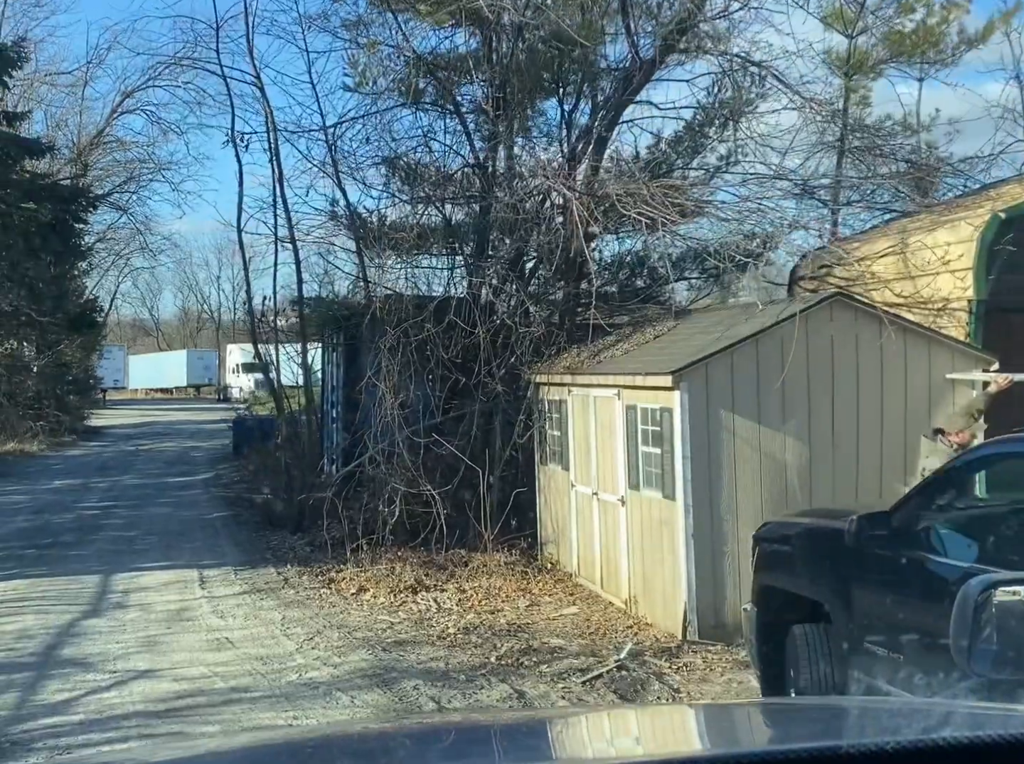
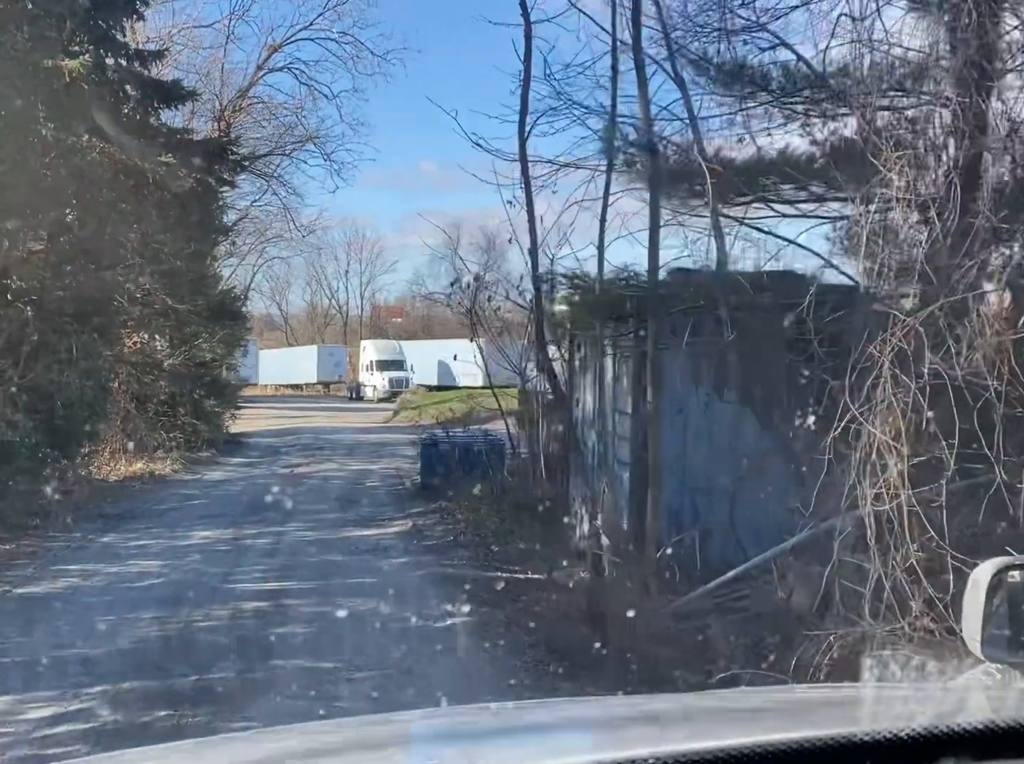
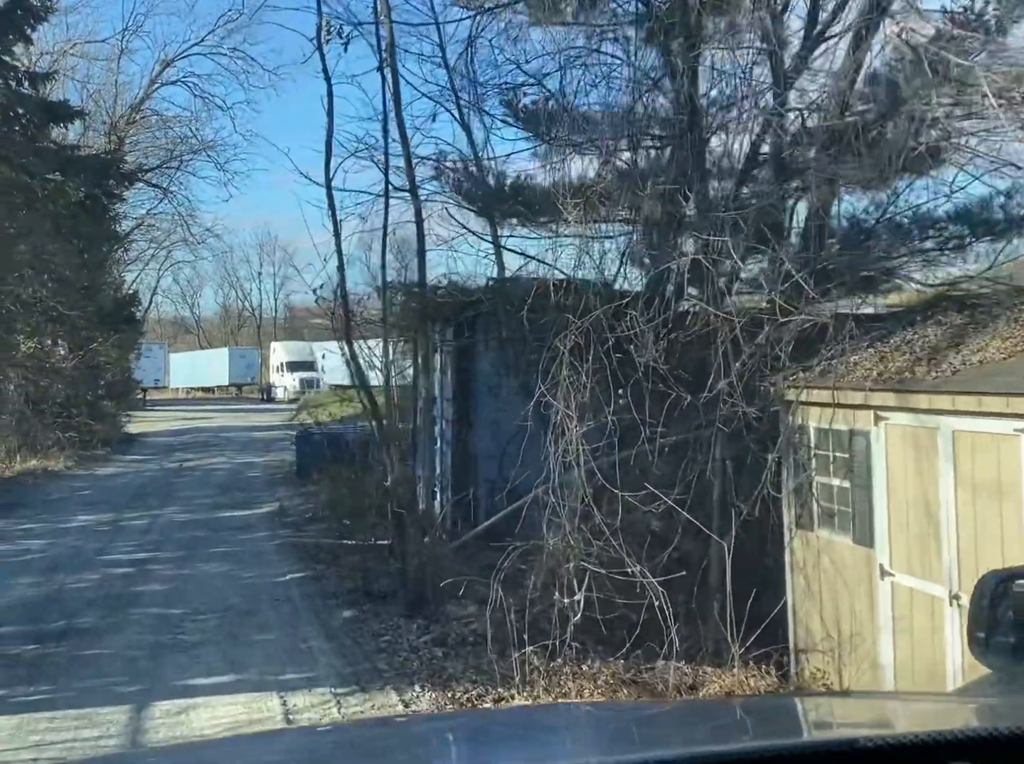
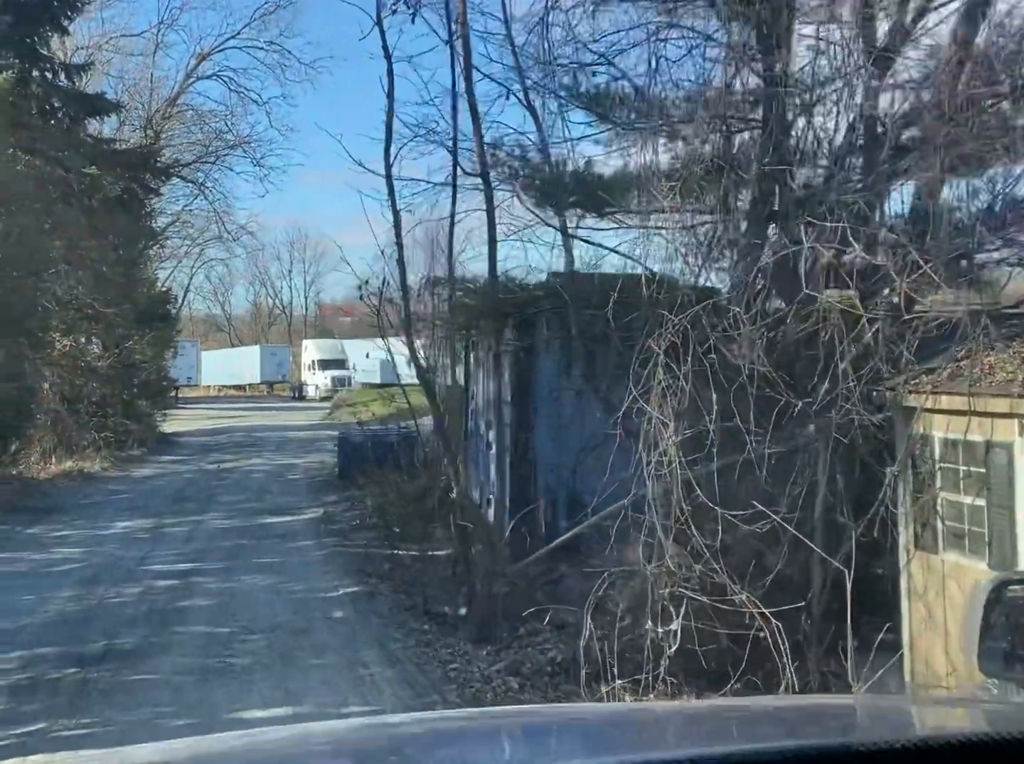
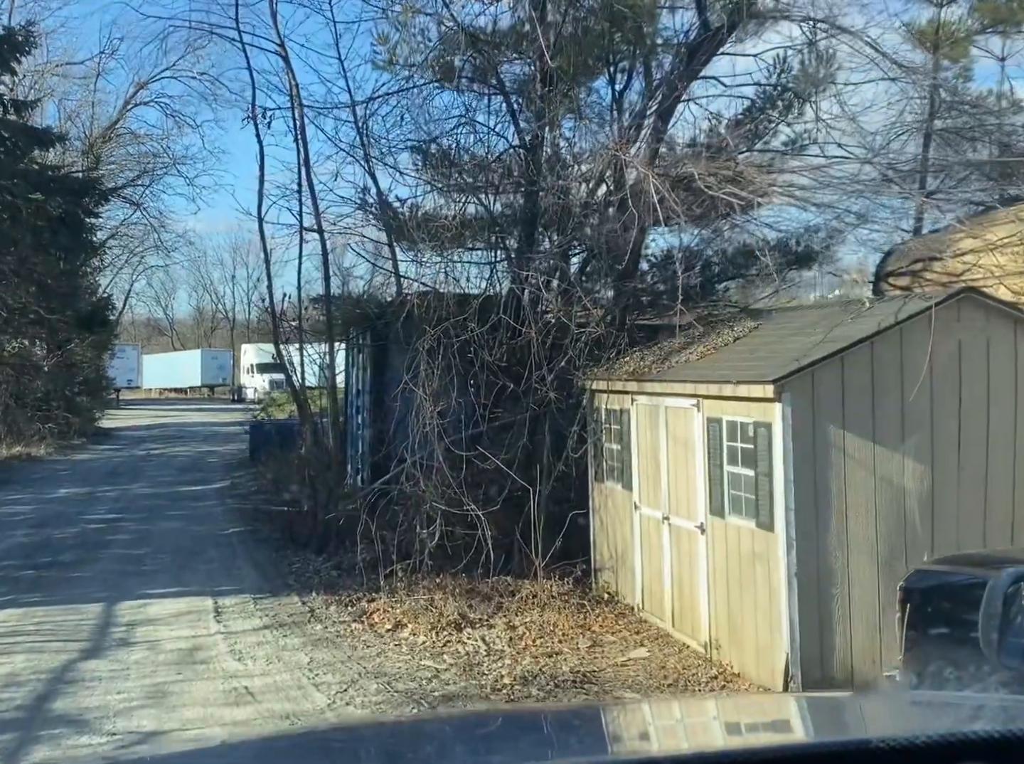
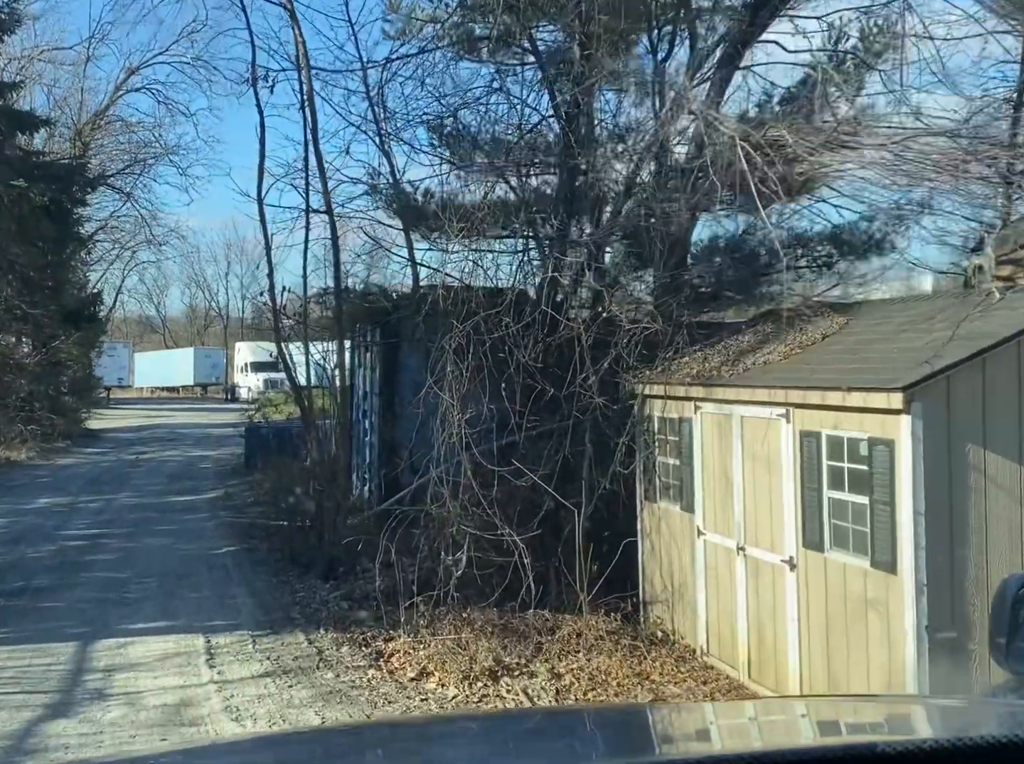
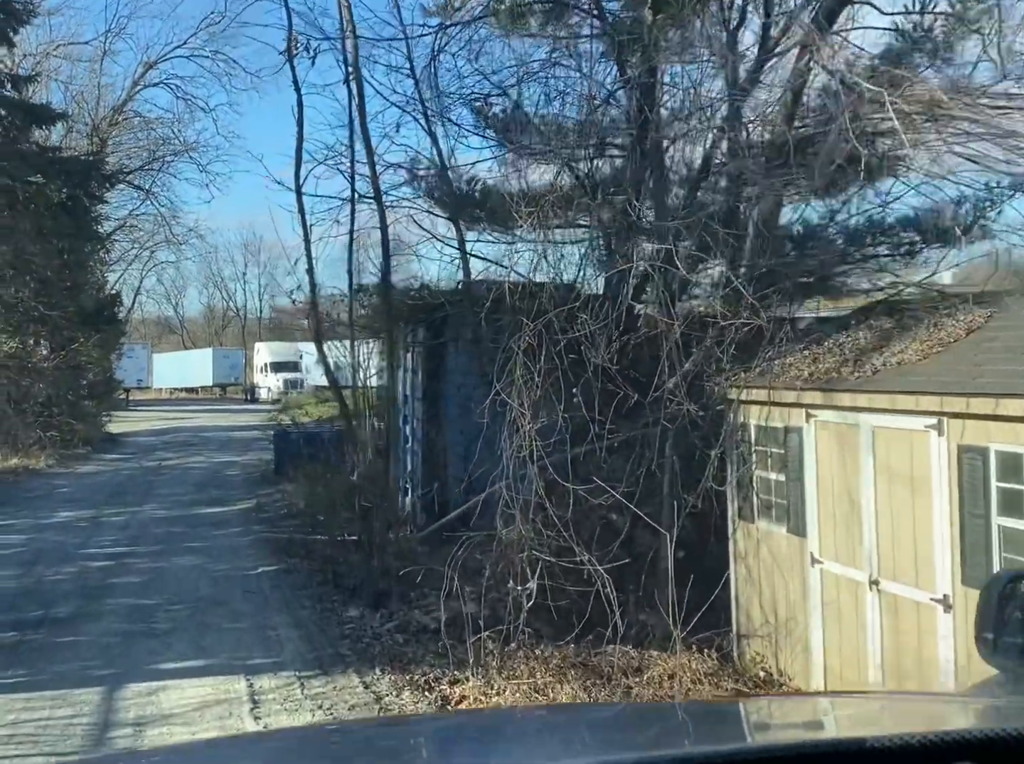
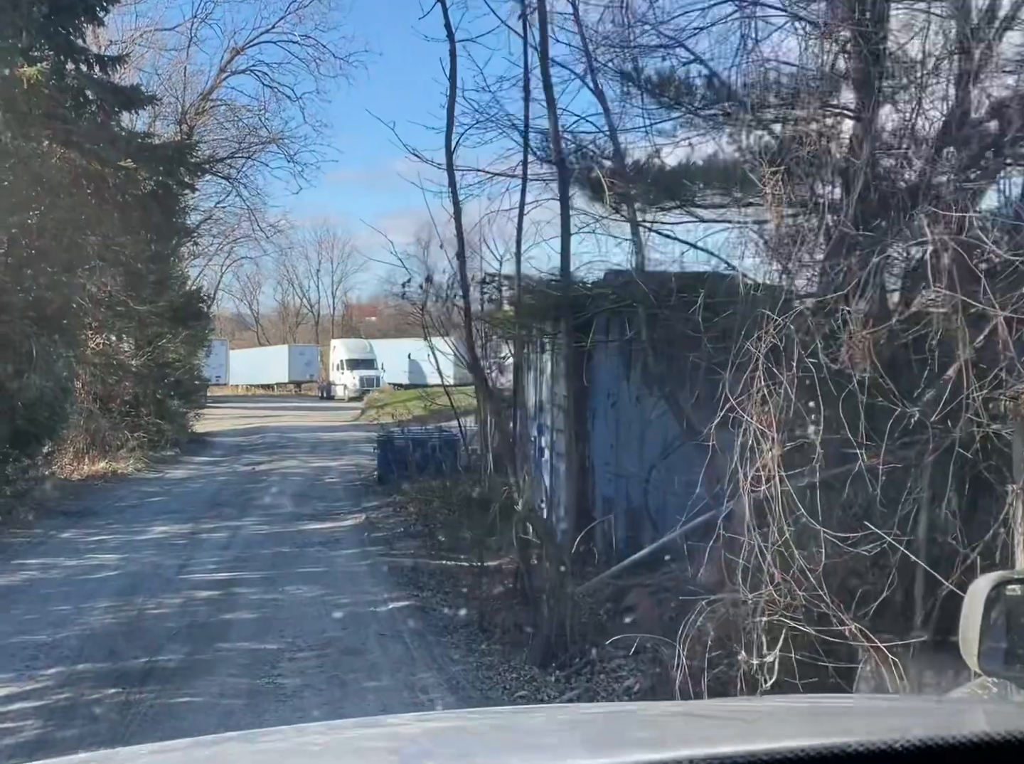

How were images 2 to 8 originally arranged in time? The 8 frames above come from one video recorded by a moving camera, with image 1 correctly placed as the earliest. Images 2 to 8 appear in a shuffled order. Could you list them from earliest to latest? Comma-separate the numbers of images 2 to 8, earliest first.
5, 6, 7, 3, 4, 8, 2
